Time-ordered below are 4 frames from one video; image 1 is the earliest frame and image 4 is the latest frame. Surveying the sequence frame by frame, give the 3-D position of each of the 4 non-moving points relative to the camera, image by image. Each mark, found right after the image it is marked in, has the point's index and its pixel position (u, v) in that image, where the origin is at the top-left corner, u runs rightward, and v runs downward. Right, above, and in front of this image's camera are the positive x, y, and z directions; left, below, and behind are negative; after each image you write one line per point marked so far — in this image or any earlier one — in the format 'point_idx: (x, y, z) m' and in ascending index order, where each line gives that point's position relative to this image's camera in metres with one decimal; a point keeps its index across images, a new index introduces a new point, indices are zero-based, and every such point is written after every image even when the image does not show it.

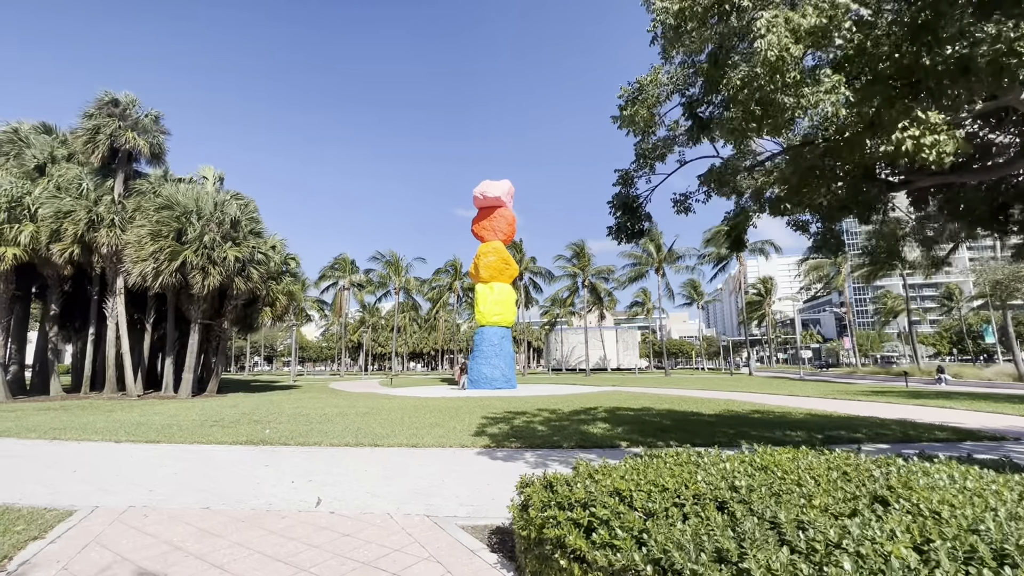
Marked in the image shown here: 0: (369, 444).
0: (-3.1, -3.4, +10.8) m
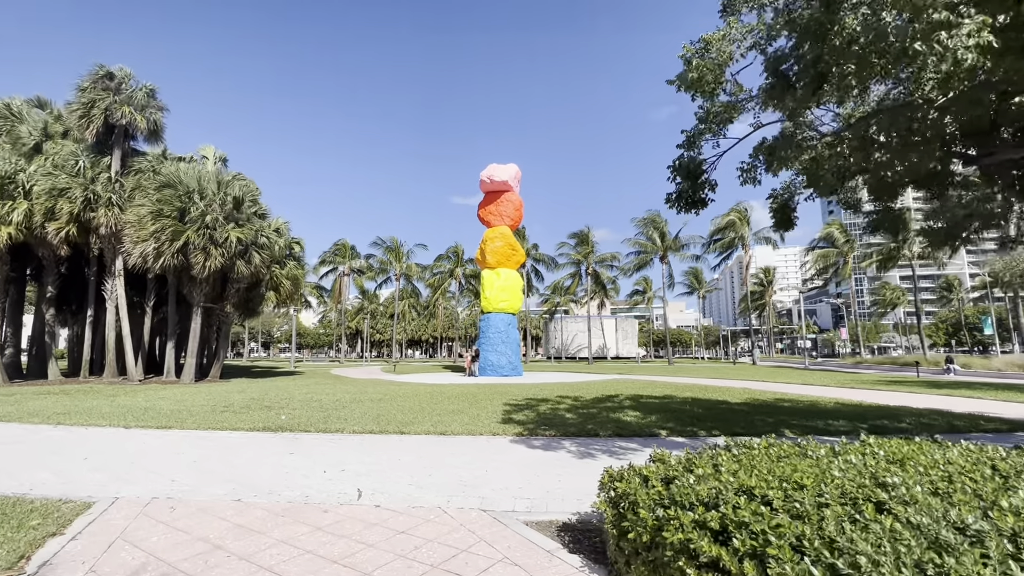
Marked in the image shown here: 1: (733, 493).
0: (-2.4, -2.9, +10.2) m
1: (+1.5, -1.4, +3.4) m
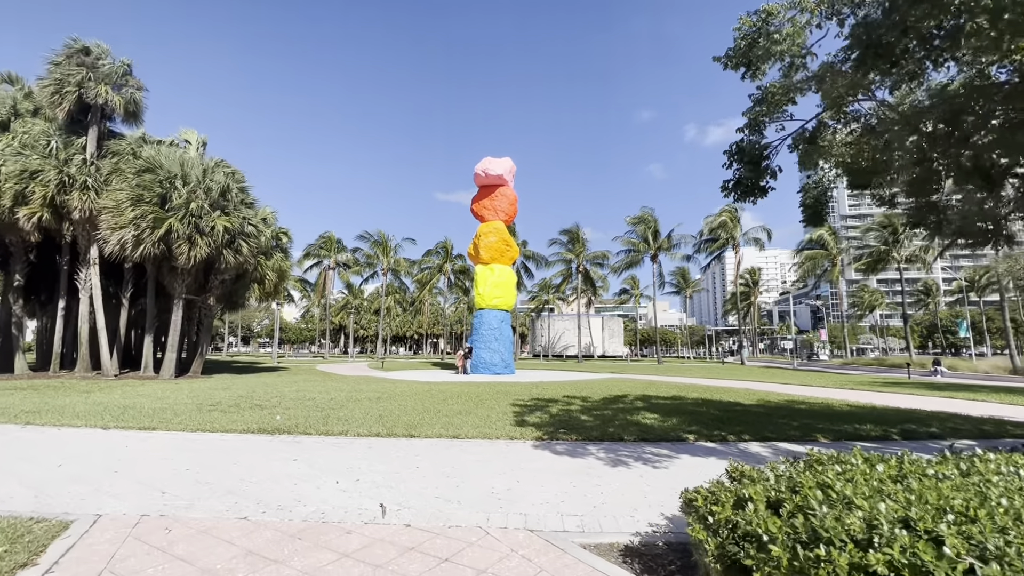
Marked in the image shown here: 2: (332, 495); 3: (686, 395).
0: (-2.1, -2.8, +9.5) m
1: (+2.1, -1.3, +2.8) m
2: (-2.1, -2.4, +5.8) m
3: (+5.6, -3.5, +16.1) m
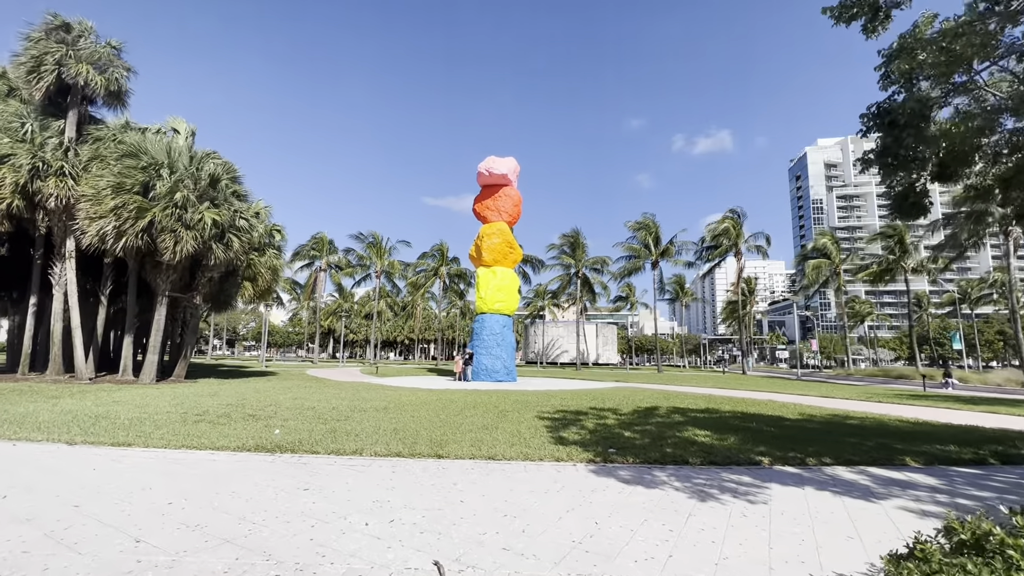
0: (-1.3, -2.7, +8.0) m
1: (+3.0, -1.2, +1.5) m
2: (-1.3, -2.3, +4.4) m
3: (+6.1, -3.6, +14.8) m
